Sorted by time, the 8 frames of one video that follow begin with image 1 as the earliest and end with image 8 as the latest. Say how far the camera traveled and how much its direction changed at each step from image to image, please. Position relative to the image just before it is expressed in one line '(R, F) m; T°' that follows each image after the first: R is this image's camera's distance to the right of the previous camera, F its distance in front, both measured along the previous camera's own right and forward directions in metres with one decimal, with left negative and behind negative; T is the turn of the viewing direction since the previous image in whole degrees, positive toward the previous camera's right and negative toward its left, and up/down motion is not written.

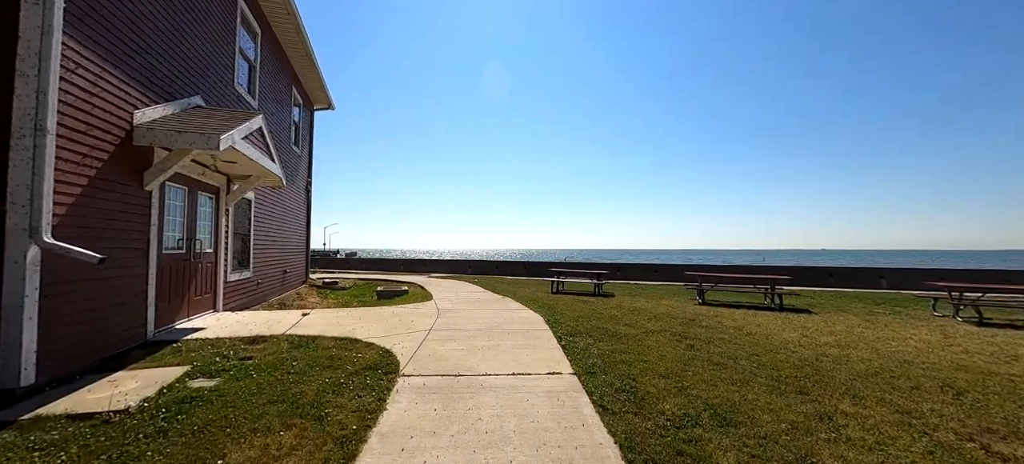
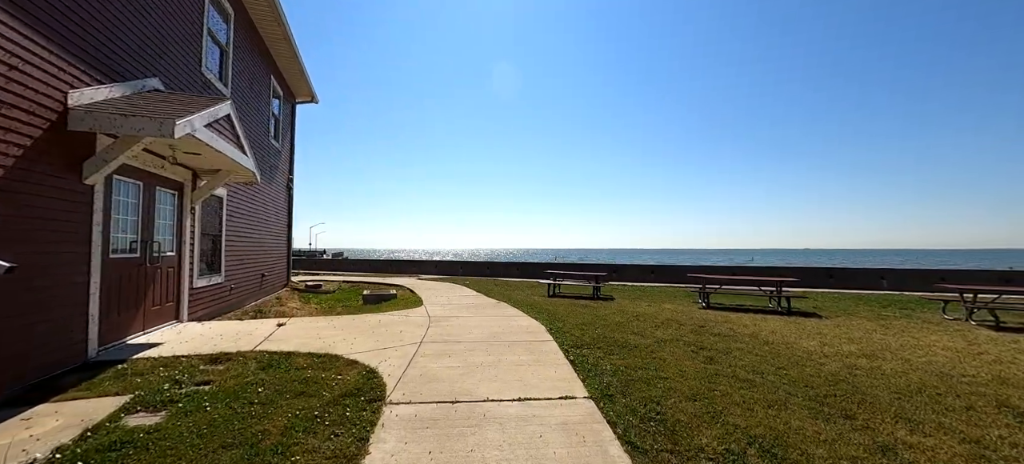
(-0.1, +0.5) m; +2°
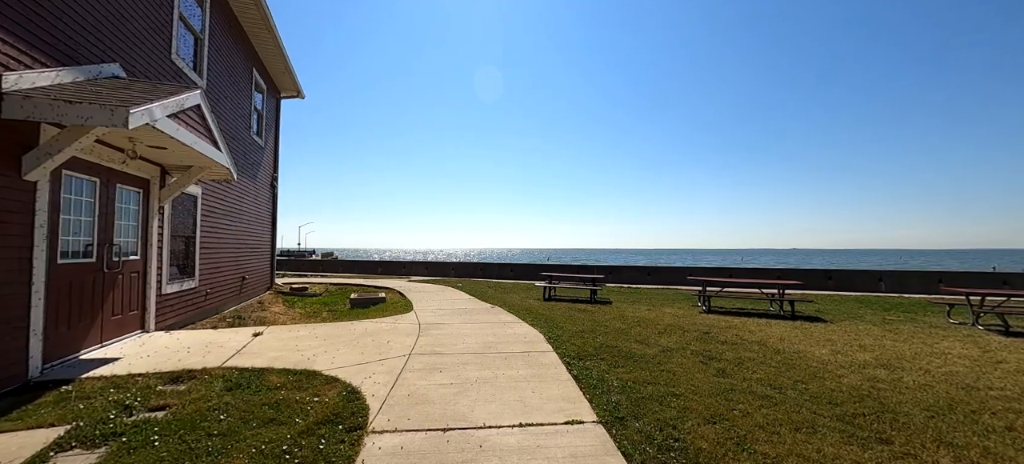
(-0.1, +0.3) m; +1°
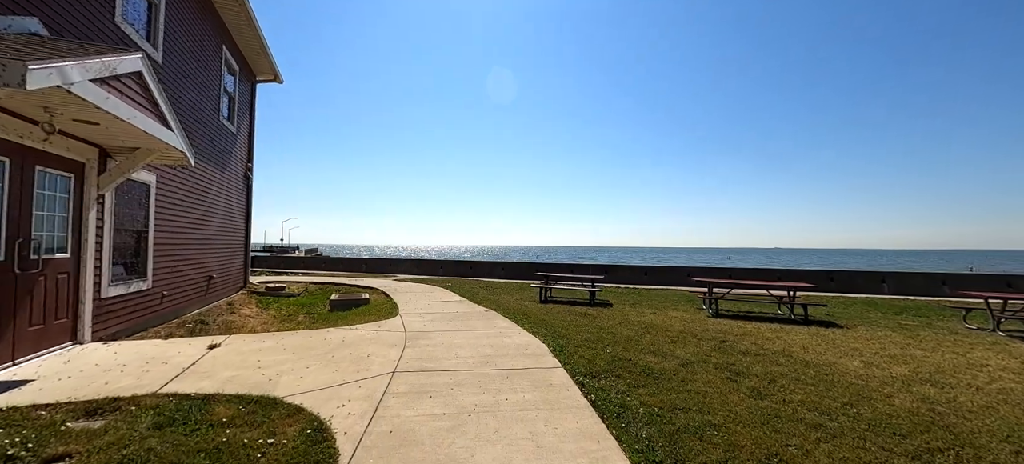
(-0.1, +0.6) m; +2°
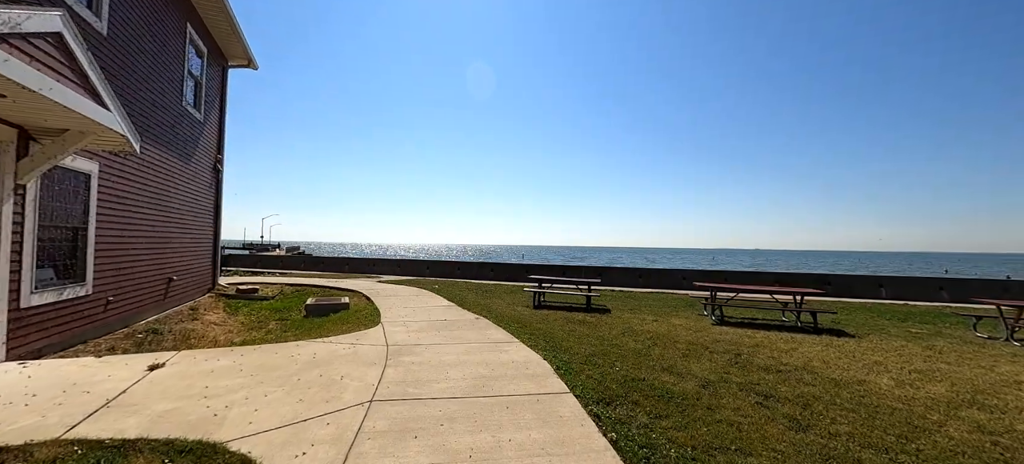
(-0.1, +0.5) m; +2°
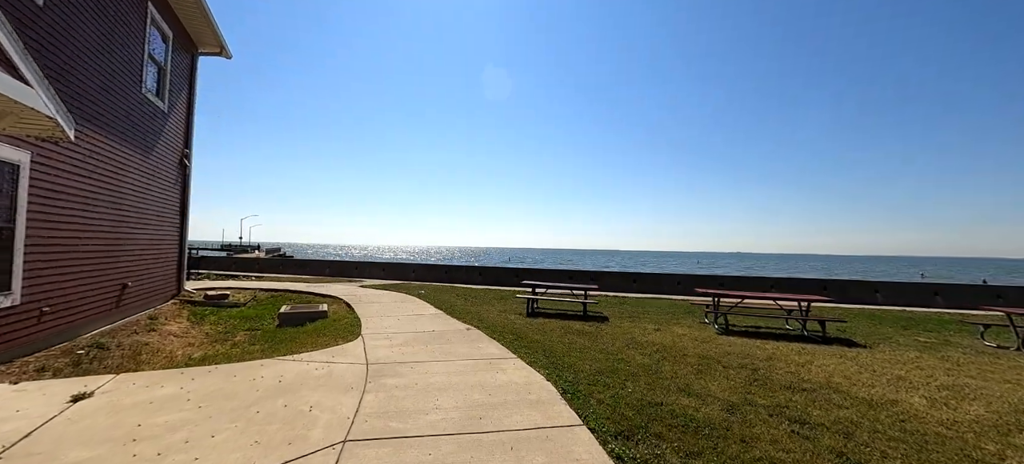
(-0.1, +0.5) m; +2°
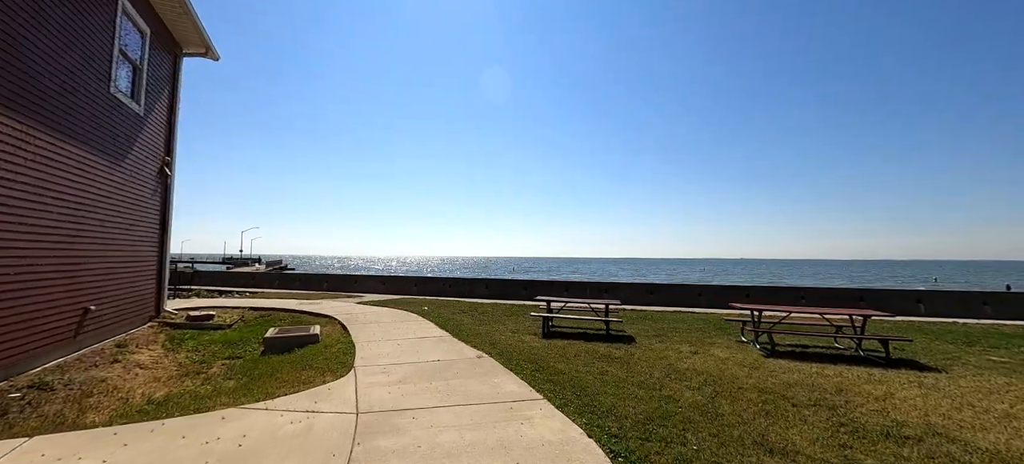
(-0.2, +0.8) m; 0°
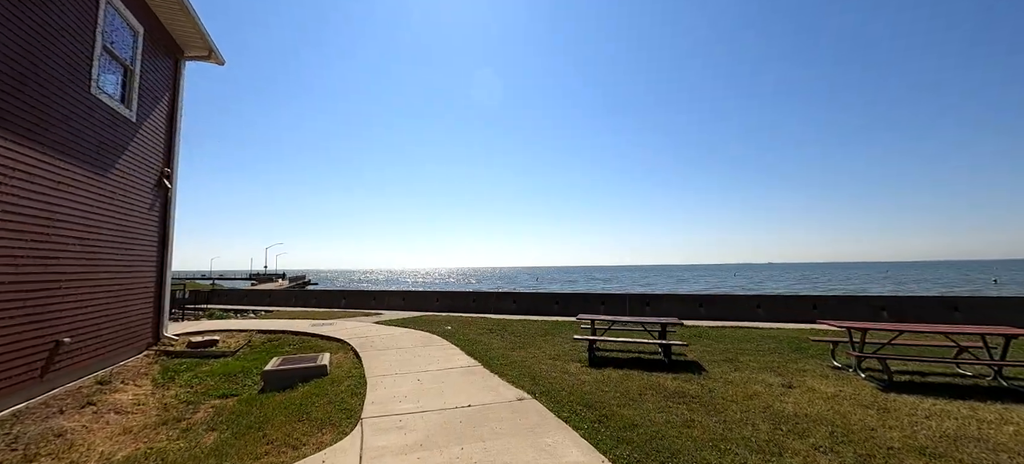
(-0.3, +1.0) m; -3°
